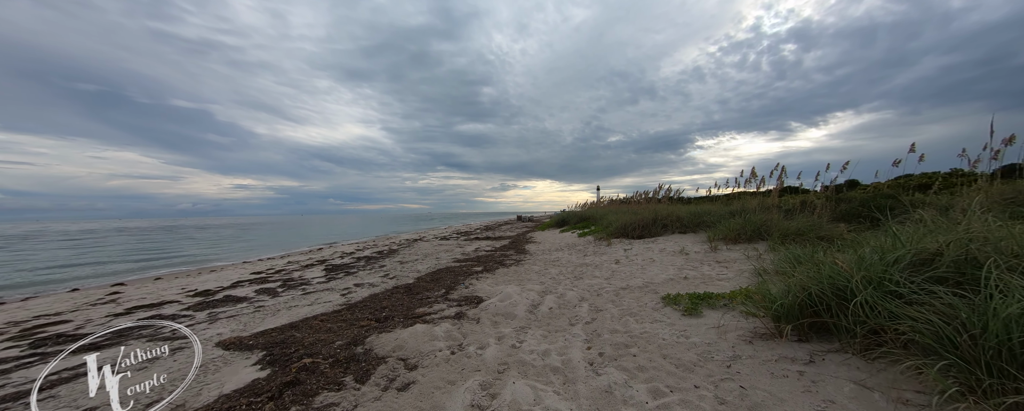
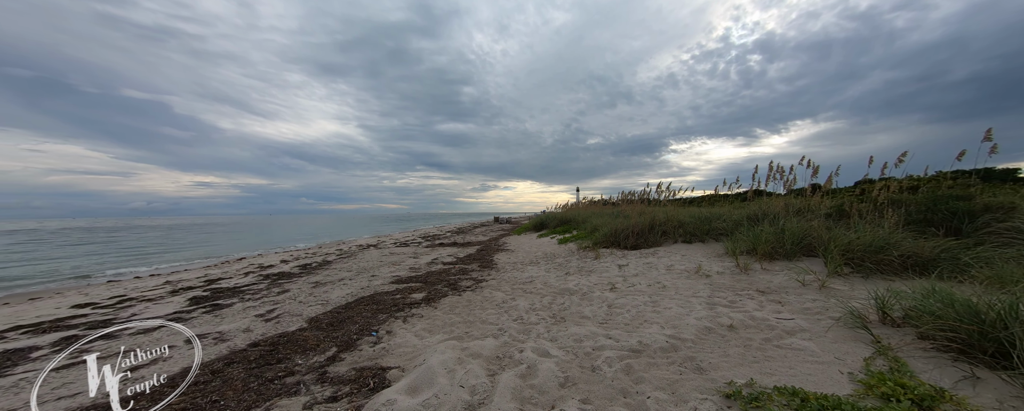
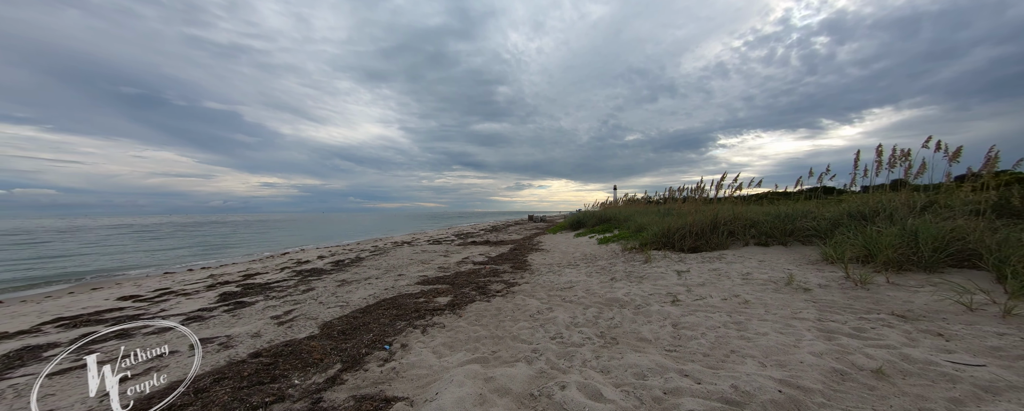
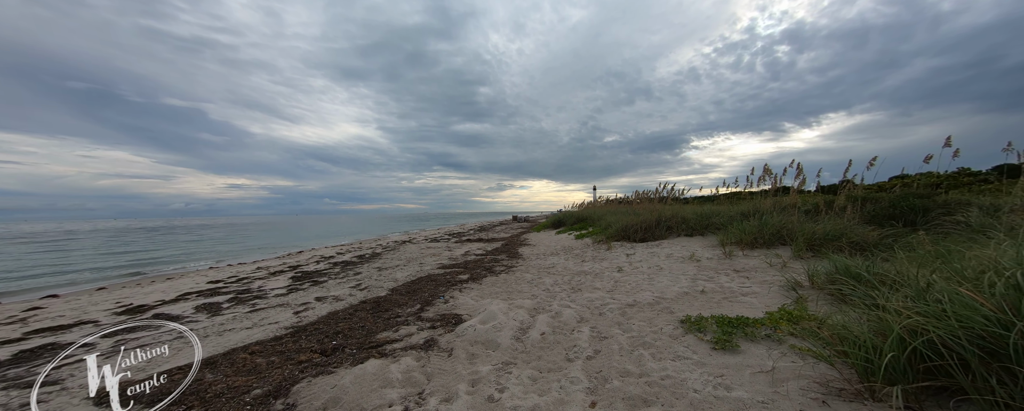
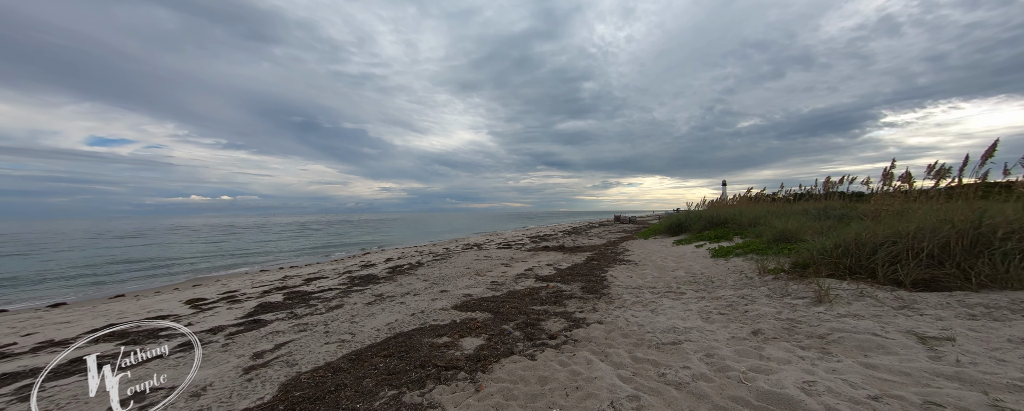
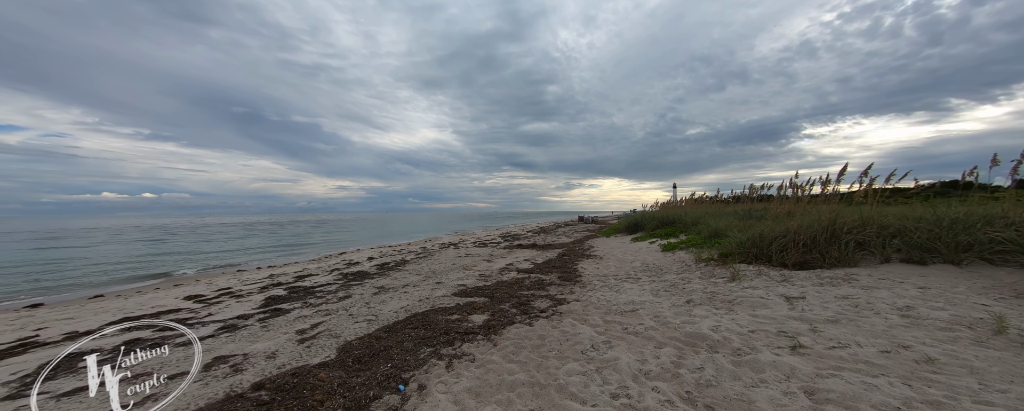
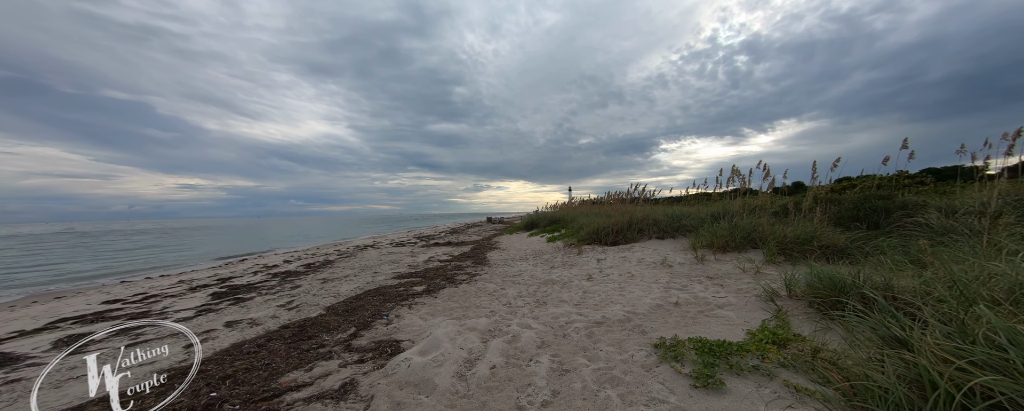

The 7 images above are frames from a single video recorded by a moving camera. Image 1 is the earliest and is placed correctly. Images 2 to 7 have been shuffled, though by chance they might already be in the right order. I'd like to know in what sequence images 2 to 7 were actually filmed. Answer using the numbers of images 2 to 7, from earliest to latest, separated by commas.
4, 7, 2, 3, 6, 5
